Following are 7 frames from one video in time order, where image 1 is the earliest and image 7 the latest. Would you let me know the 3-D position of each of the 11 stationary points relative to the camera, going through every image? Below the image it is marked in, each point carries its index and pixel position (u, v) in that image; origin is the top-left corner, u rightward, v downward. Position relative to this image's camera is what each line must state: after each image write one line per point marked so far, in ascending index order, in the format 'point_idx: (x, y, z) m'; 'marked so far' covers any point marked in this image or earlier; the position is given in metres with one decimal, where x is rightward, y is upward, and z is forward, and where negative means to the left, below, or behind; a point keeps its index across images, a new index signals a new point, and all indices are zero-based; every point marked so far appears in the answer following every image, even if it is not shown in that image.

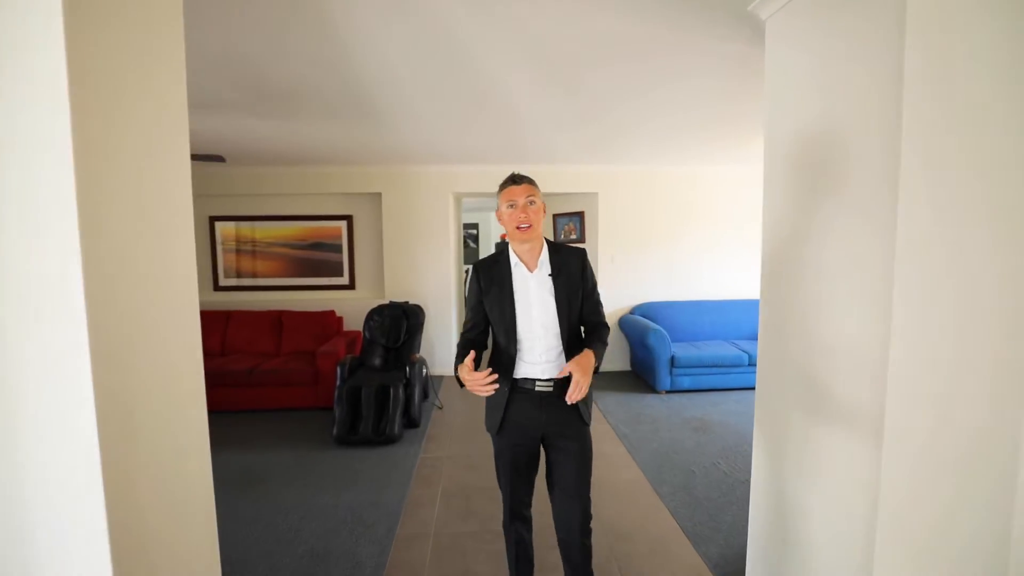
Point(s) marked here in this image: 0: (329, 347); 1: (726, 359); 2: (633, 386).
0: (-1.5, -0.5, +3.8) m
1: (+1.9, -0.6, +4.0) m
2: (+1.1, -0.9, +4.2) m
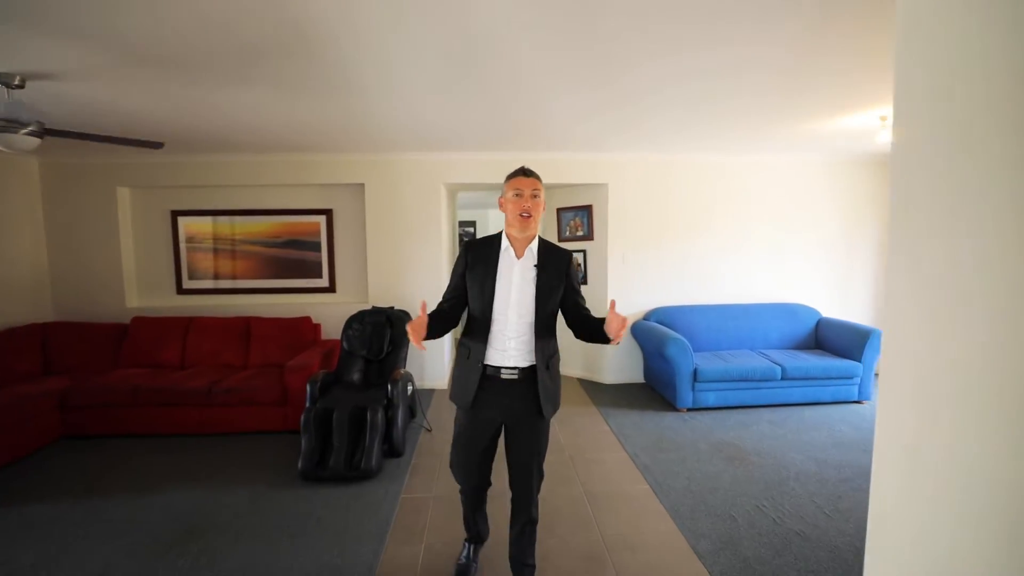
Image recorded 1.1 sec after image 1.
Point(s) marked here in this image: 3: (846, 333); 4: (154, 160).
0: (-1.5, -0.5, +3.3) m
1: (+1.9, -0.6, +3.5) m
2: (+1.1, -0.9, +3.7) m
3: (+2.8, -0.4, +3.8) m
4: (-3.1, +1.1, +4.0) m
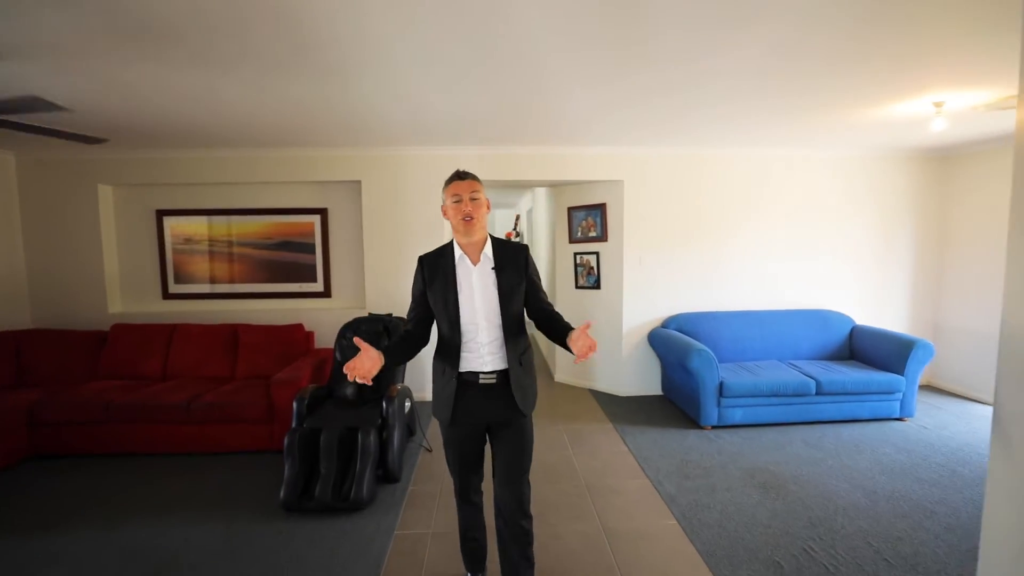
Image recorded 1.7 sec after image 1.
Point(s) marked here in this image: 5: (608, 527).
0: (-1.4, -0.6, +3.0) m
1: (+1.9, -0.7, +3.2) m
2: (+1.1, -1.0, +3.4) m
3: (+2.8, -0.4, +3.5) m
4: (-3.0, +1.1, +3.7) m
5: (+0.5, -1.1, +2.2) m
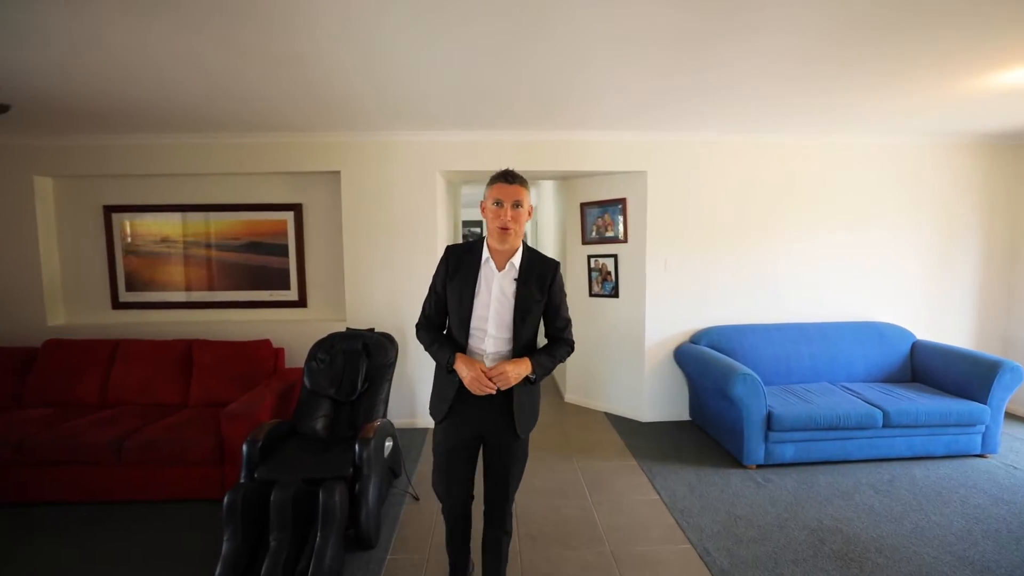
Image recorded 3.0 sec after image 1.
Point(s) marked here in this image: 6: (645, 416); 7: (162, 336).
0: (-1.4, -0.6, +2.5) m
1: (+1.9, -0.8, +2.6) m
2: (+1.2, -1.0, +2.8) m
3: (+2.8, -0.5, +2.9) m
4: (-3.0, +1.0, +3.2) m
5: (+0.5, -1.2, +1.6) m
6: (+1.0, -1.0, +3.4) m
7: (-2.5, -0.3, +3.3) m
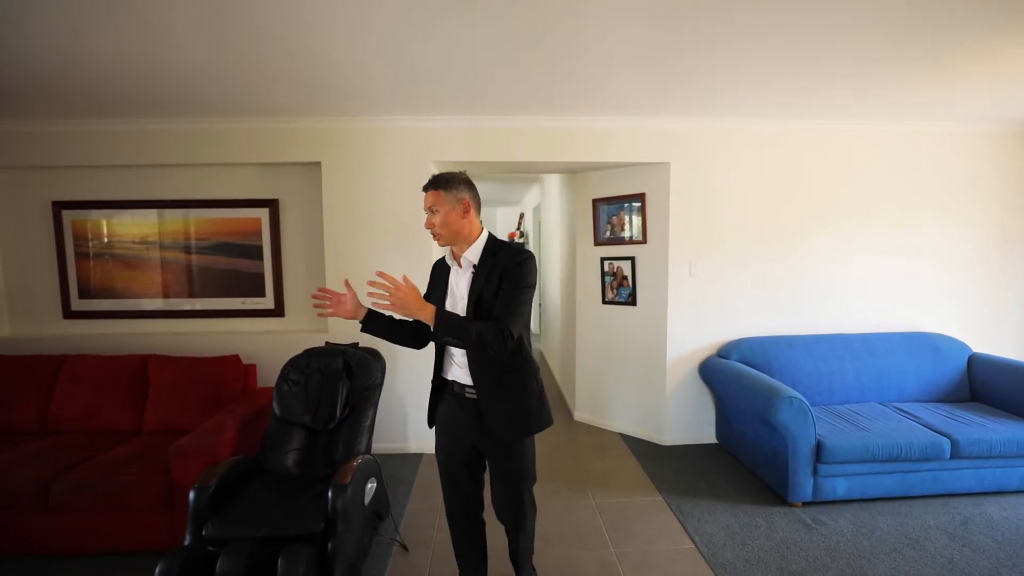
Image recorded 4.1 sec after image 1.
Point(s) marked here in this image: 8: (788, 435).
0: (-1.4, -0.7, +2.1) m
1: (+2.0, -0.8, +2.3) m
2: (+1.2, -1.1, +2.4) m
3: (+2.9, -0.5, +2.5) m
4: (-3.0, +1.0, +2.8) m
5: (+0.5, -1.2, +1.3) m
6: (+1.0, -1.0, +3.0) m
7: (-2.5, -0.4, +2.9) m
8: (+1.3, -0.7, +2.2) m
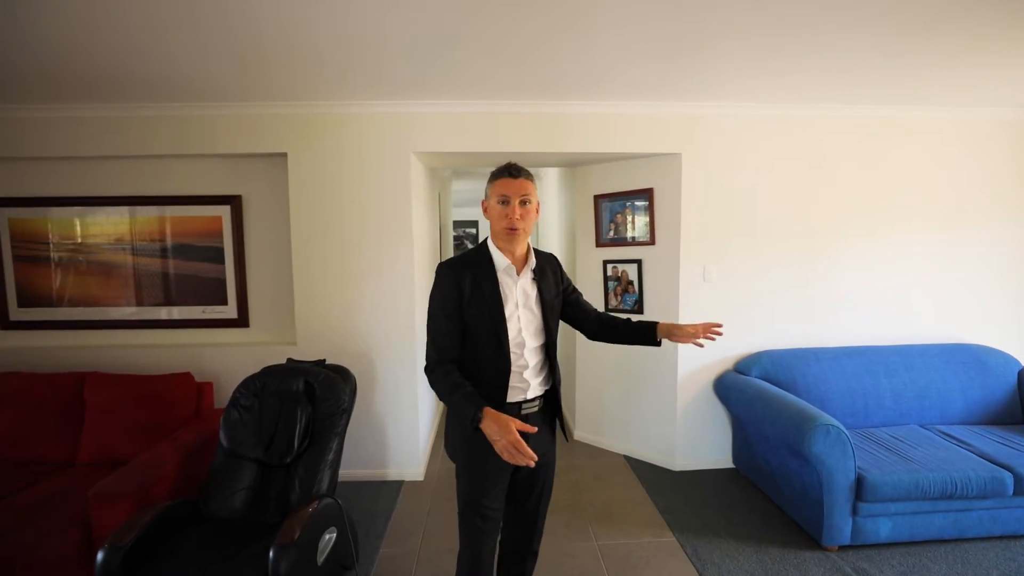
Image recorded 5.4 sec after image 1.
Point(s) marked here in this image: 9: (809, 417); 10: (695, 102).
0: (-1.4, -0.7, +1.7) m
1: (+1.9, -0.8, +1.9) m
2: (+1.2, -1.1, +2.1) m
3: (+2.8, -0.6, +2.2) m
4: (-3.0, +0.9, +2.5) m
5: (+0.5, -1.3, +0.9) m
6: (+1.0, -1.0, +2.7) m
7: (-2.5, -0.4, +2.6) m
8: (+1.3, -0.8, +1.9) m
9: (+1.3, -0.6, +2.0) m
10: (+1.0, +1.0, +2.6) m
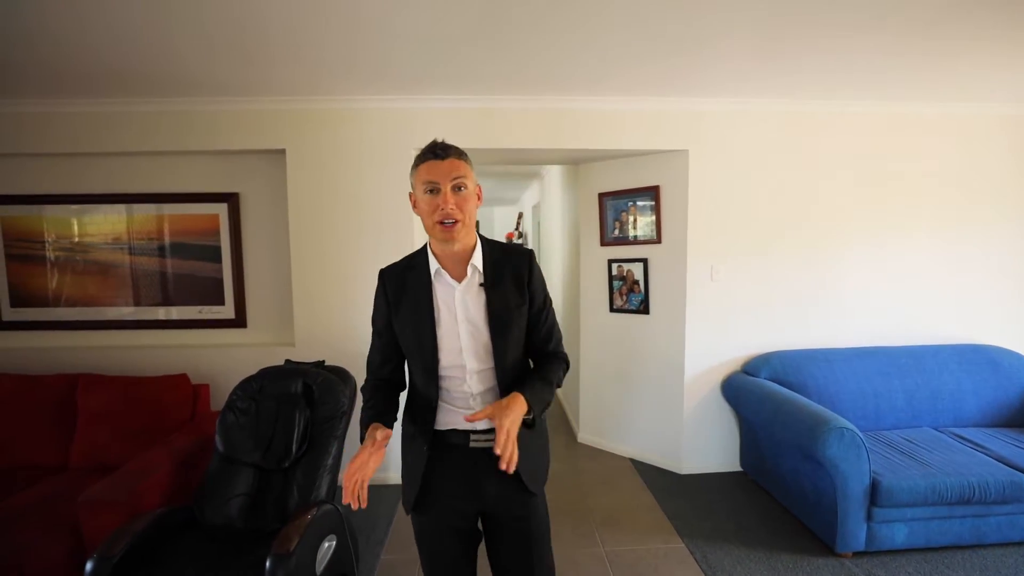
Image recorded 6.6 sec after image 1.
0: (-1.4, -0.7, +1.7) m
1: (+2.0, -0.8, +1.9) m
2: (+1.2, -1.1, +2.1) m
3: (+2.9, -0.5, +2.2) m
4: (-3.0, +0.9, +2.4) m
5: (+0.5, -1.3, +0.9) m
6: (+1.0, -1.0, +2.6) m
7: (-2.5, -0.4, +2.5) m
8: (+1.3, -0.8, +1.9) m
9: (+1.3, -0.5, +1.9) m
10: (+1.0, +1.0, +2.5) m
